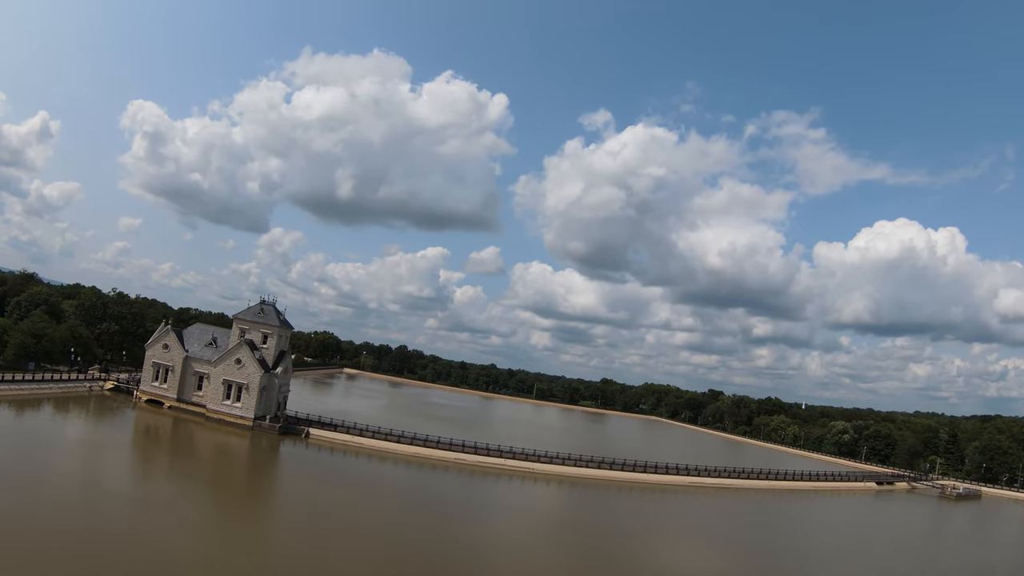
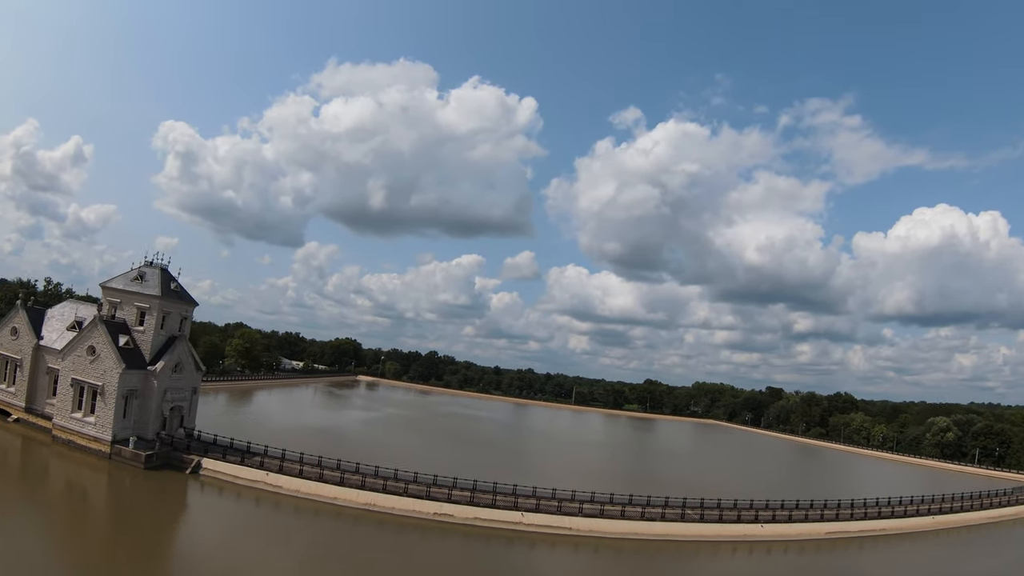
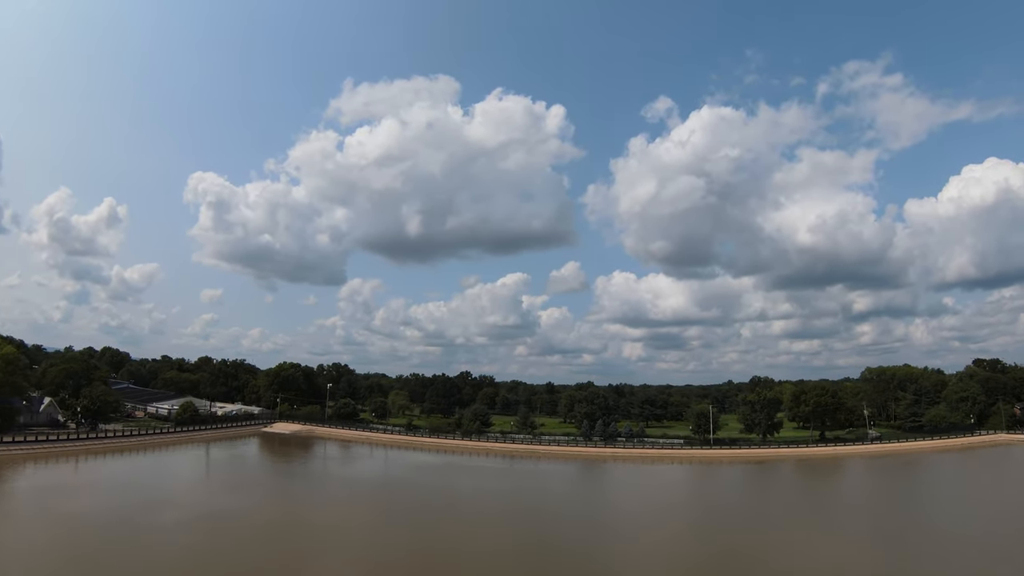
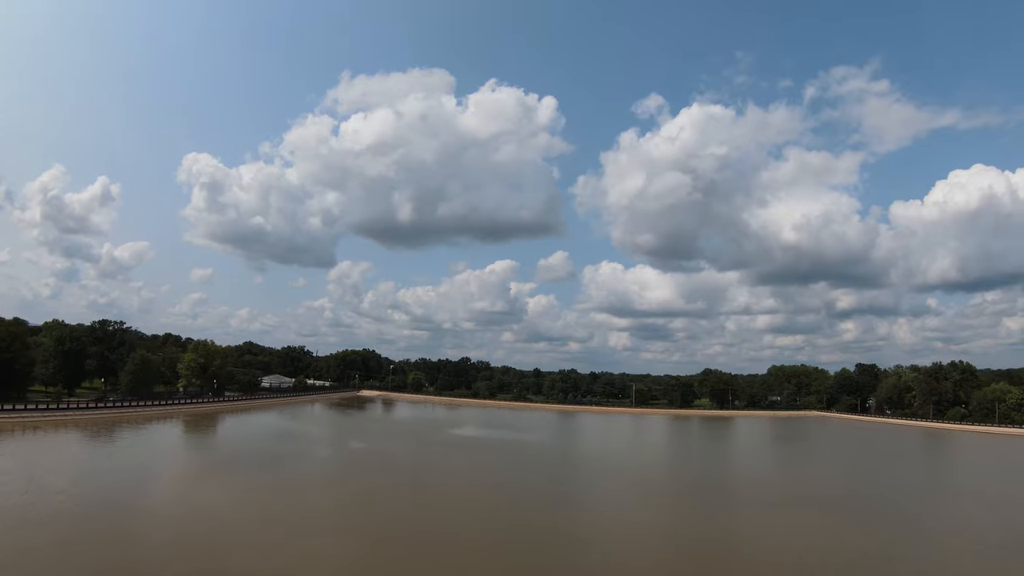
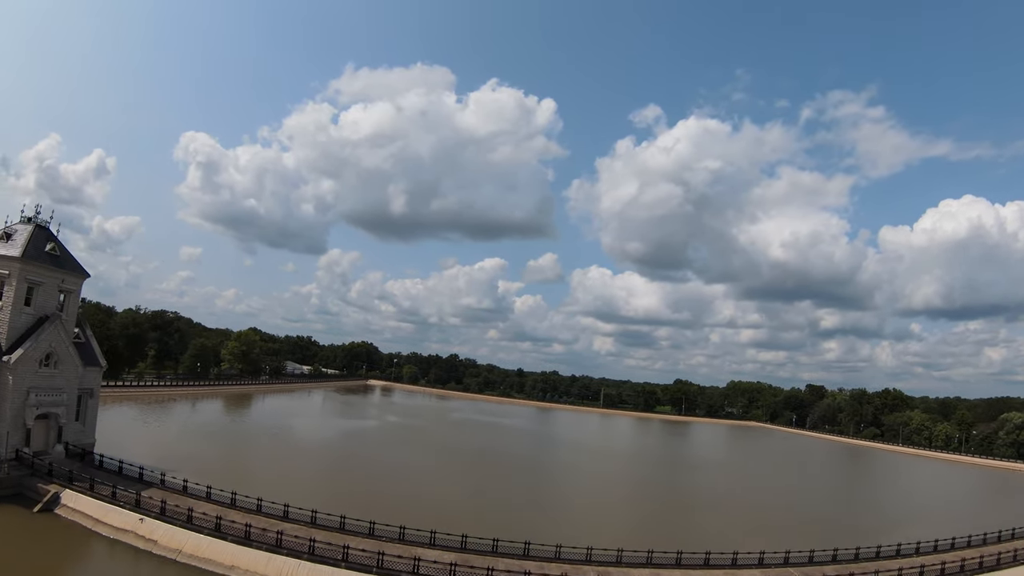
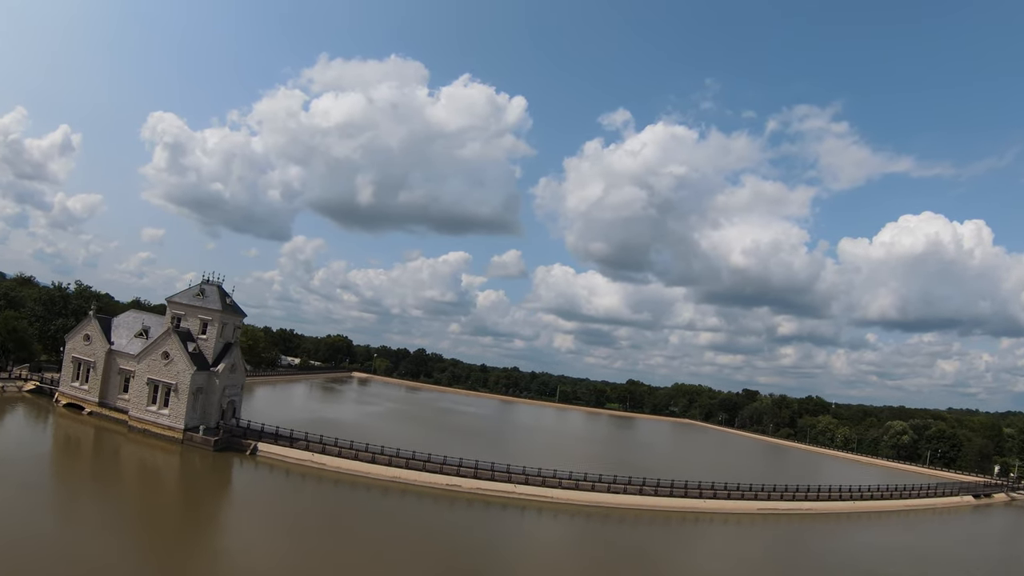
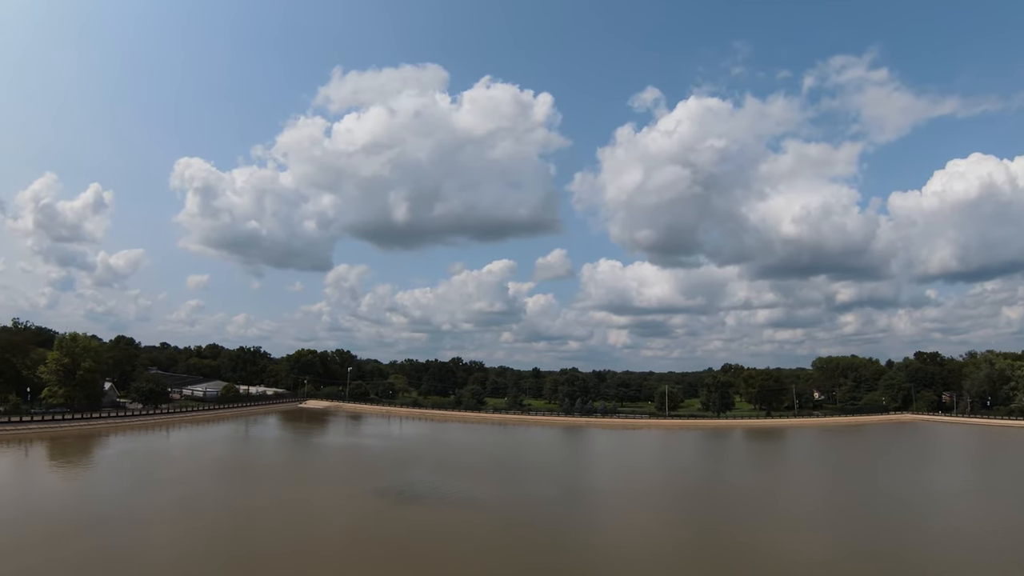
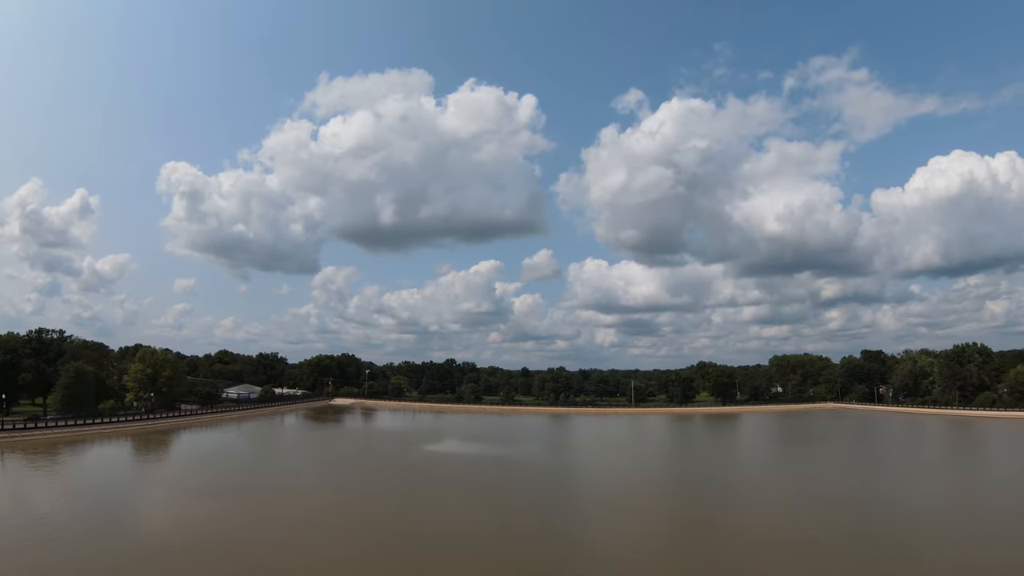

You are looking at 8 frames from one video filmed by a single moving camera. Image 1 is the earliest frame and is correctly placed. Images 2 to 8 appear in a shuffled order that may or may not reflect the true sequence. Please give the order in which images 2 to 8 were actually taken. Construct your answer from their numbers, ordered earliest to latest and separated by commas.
6, 2, 5, 4, 8, 7, 3
